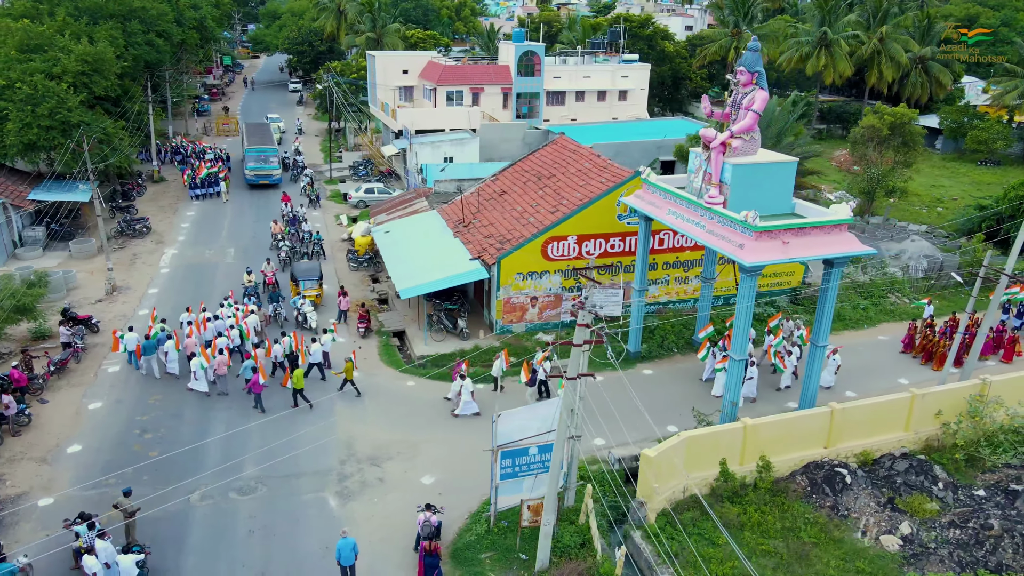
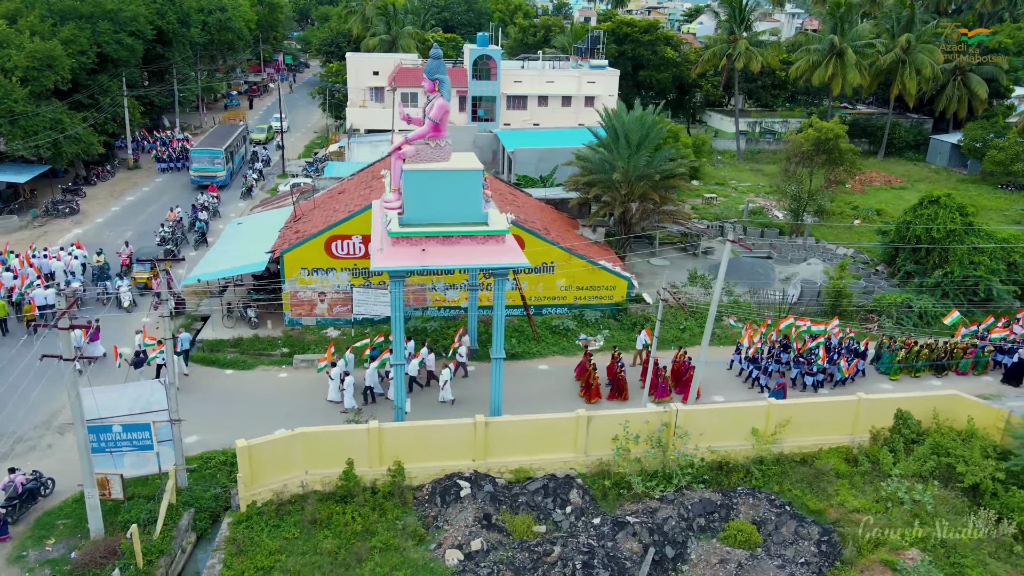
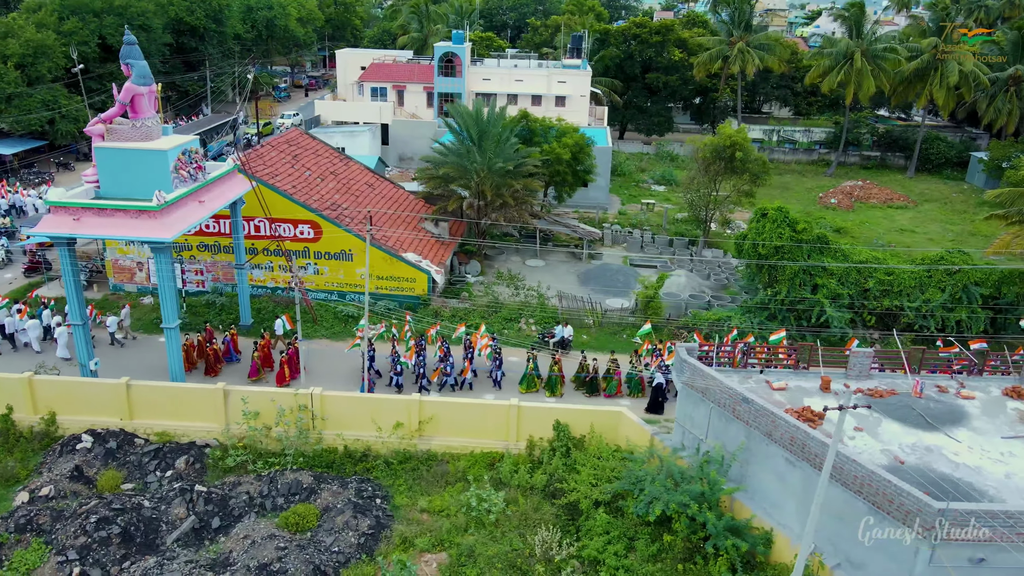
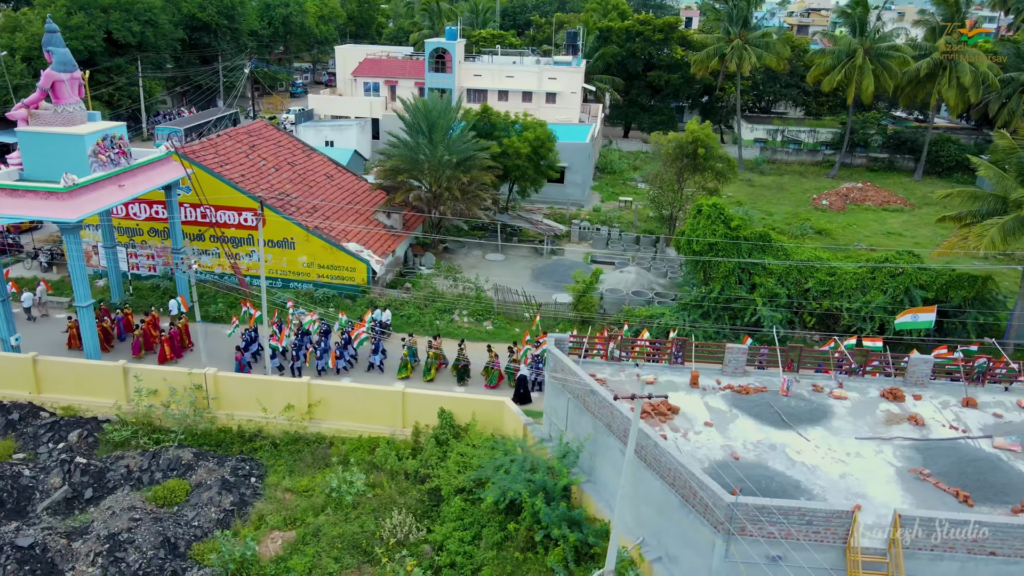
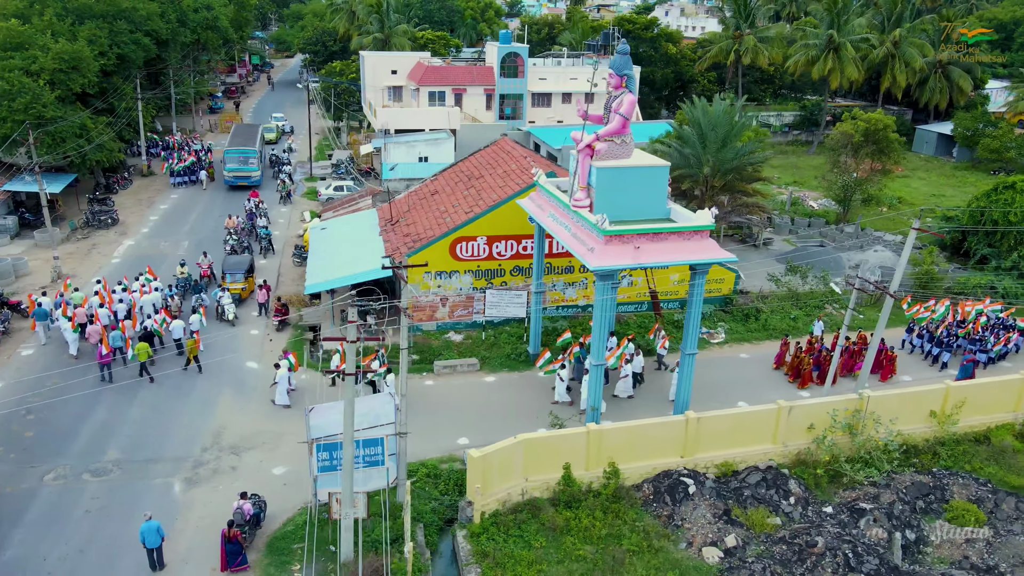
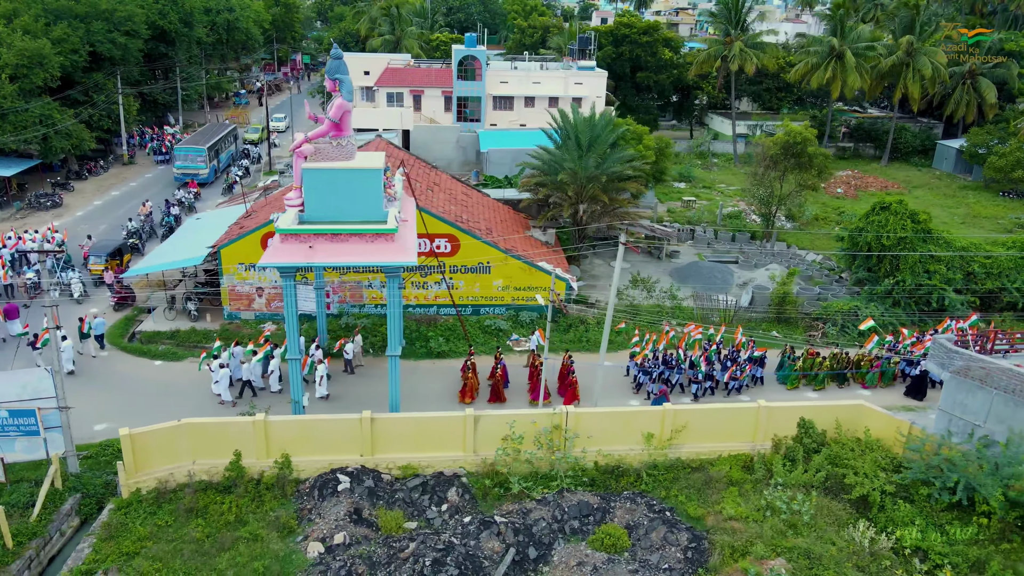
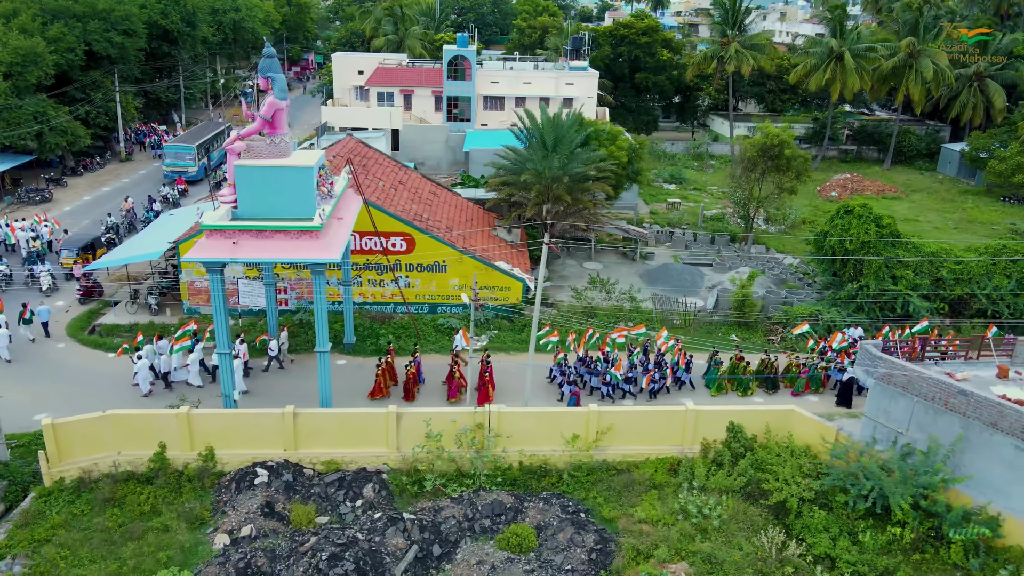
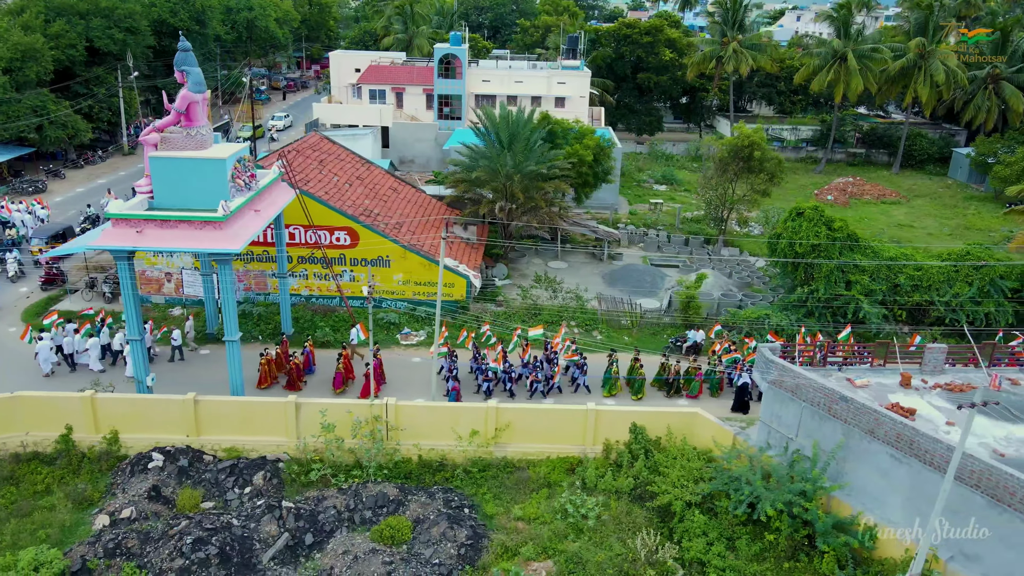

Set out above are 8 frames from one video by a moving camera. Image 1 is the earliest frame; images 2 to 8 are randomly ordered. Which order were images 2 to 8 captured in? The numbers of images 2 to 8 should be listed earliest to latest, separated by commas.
5, 2, 6, 7, 8, 3, 4
